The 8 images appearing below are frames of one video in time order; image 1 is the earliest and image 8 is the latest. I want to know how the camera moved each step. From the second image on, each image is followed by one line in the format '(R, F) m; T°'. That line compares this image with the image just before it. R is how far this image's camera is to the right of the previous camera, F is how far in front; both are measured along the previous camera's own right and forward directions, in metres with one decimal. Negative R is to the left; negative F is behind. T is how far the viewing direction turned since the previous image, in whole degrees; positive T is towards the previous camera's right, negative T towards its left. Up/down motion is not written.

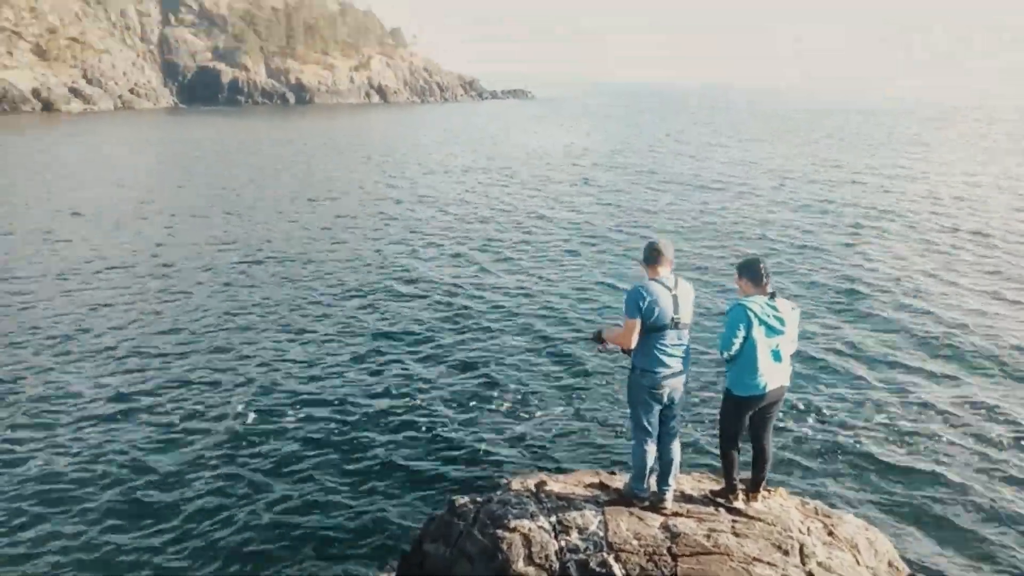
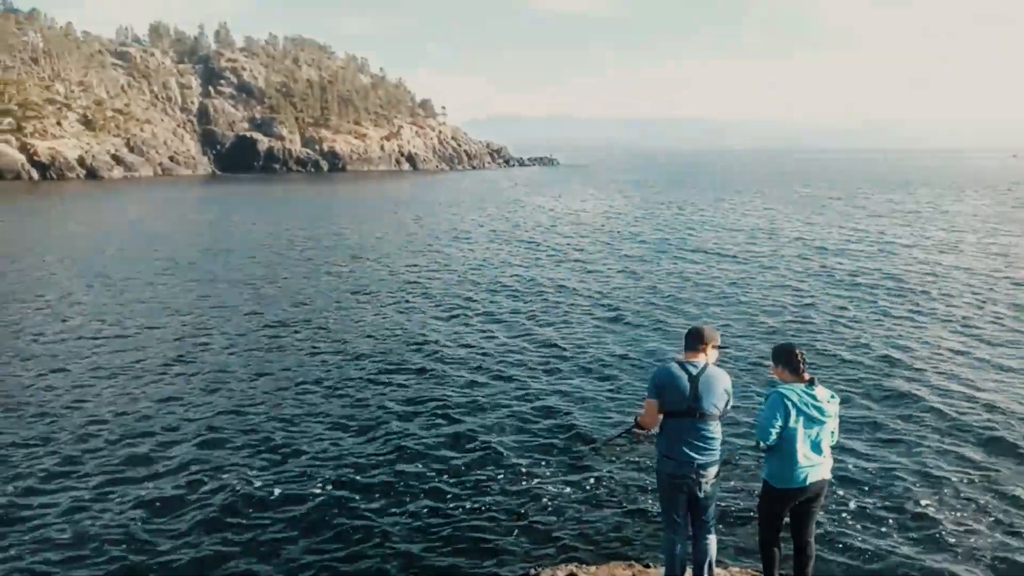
(-0.6, +0.7) m; -2°
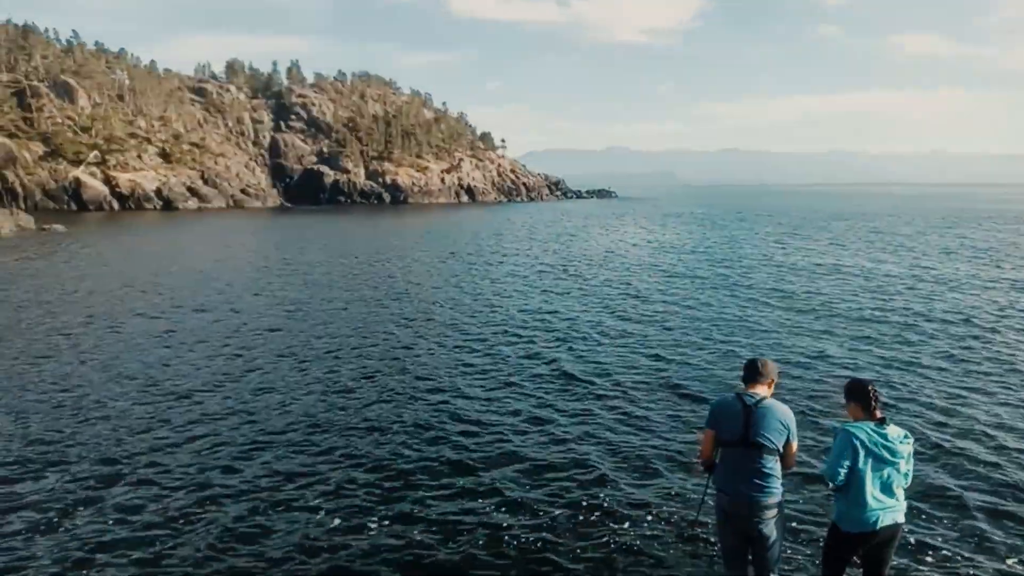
(-0.8, +0.8) m; -4°
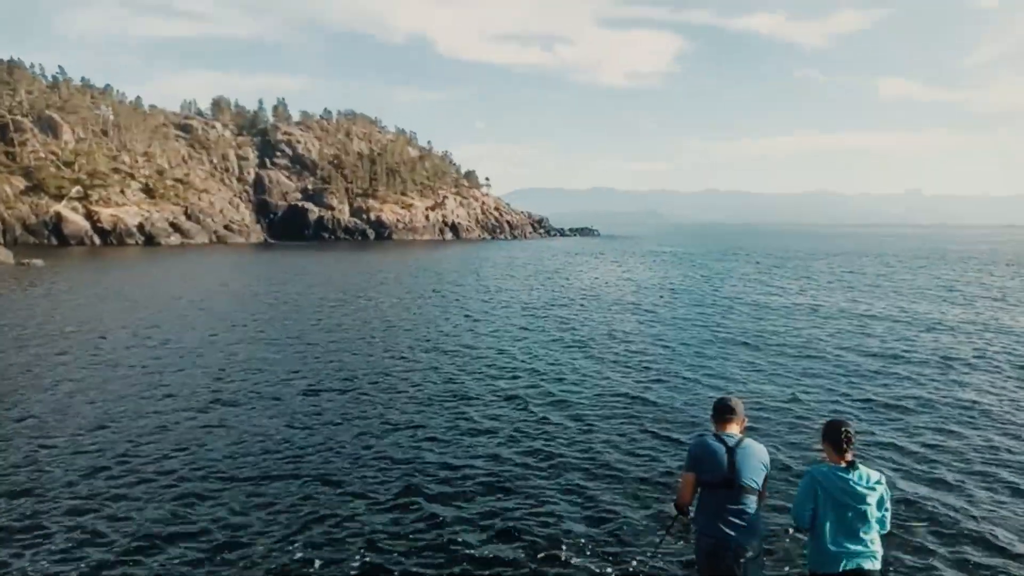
(-0.1, -0.1) m; +2°
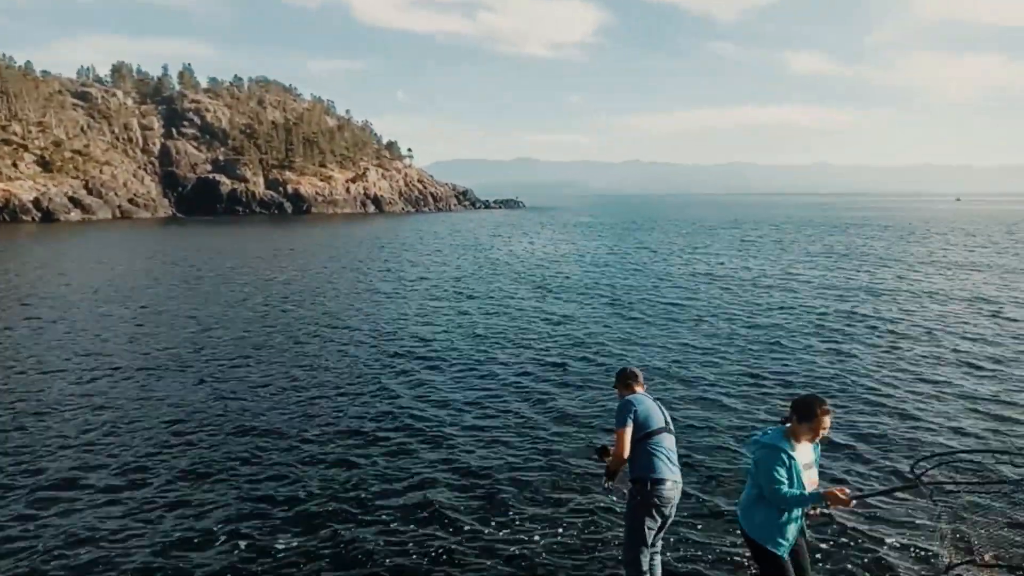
(+0.7, -1.0) m; +6°
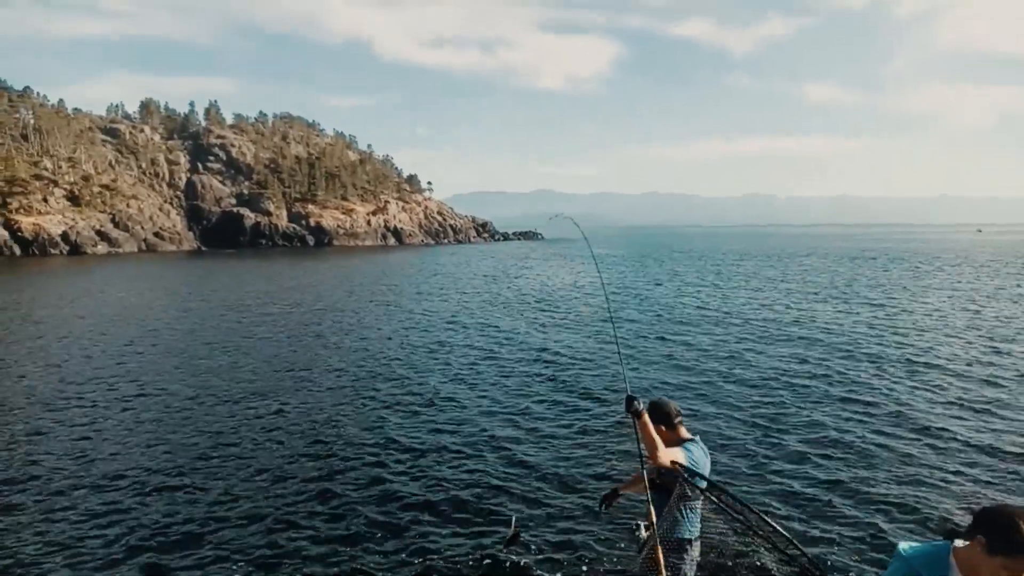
(-0.4, +0.4) m; -1°
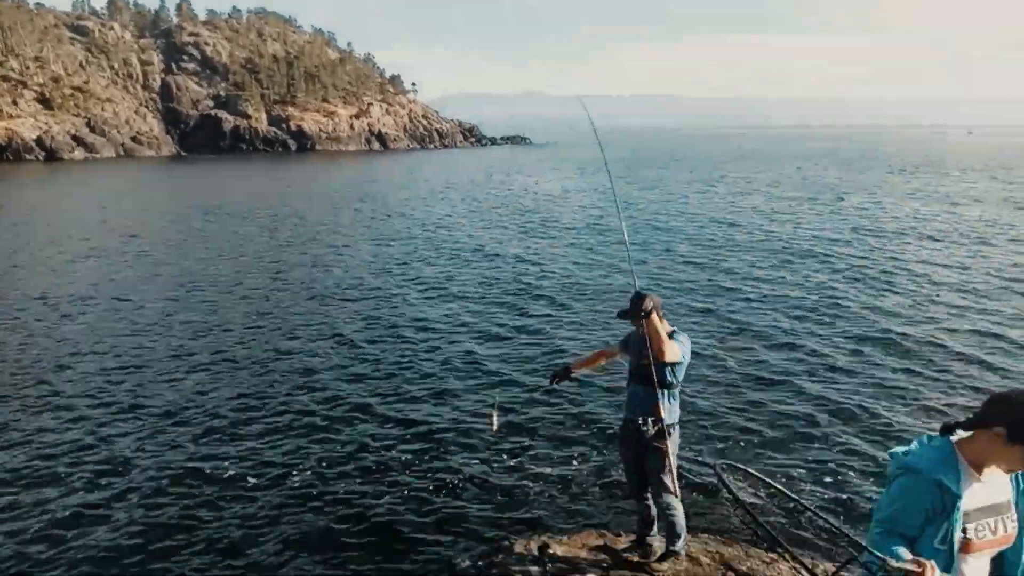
(+0.3, -0.5) m; +1°
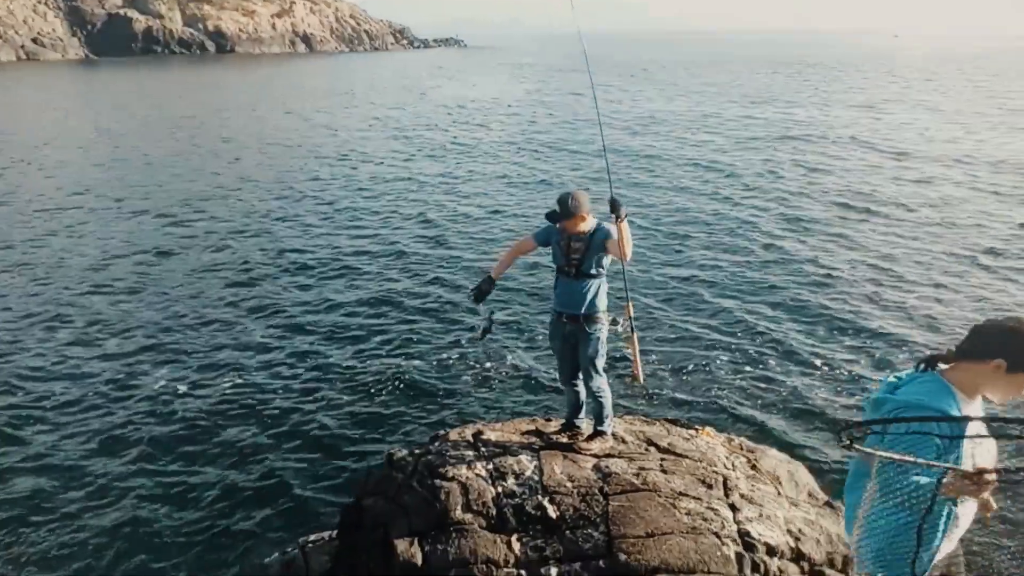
(+0.1, -1.0) m; +5°
